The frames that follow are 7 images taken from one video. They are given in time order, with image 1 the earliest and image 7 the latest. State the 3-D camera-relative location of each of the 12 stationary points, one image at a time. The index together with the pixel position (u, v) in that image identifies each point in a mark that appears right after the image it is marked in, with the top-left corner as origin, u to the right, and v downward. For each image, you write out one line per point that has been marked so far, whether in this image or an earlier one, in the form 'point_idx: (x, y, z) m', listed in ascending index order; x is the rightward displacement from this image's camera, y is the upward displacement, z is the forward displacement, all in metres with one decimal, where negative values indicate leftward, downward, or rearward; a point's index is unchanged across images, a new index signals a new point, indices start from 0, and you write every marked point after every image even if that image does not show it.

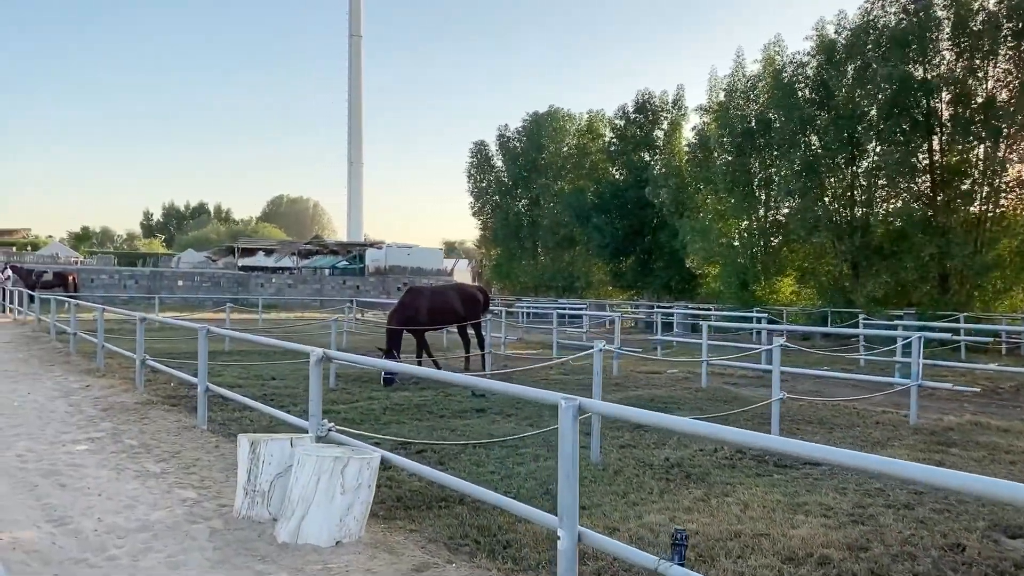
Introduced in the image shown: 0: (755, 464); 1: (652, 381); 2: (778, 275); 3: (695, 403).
0: (+1.5, -1.1, +5.6) m
1: (+1.5, -1.1, +9.9) m
2: (+5.9, +0.3, +19.8) m
3: (+1.7, -1.1, +8.5) m
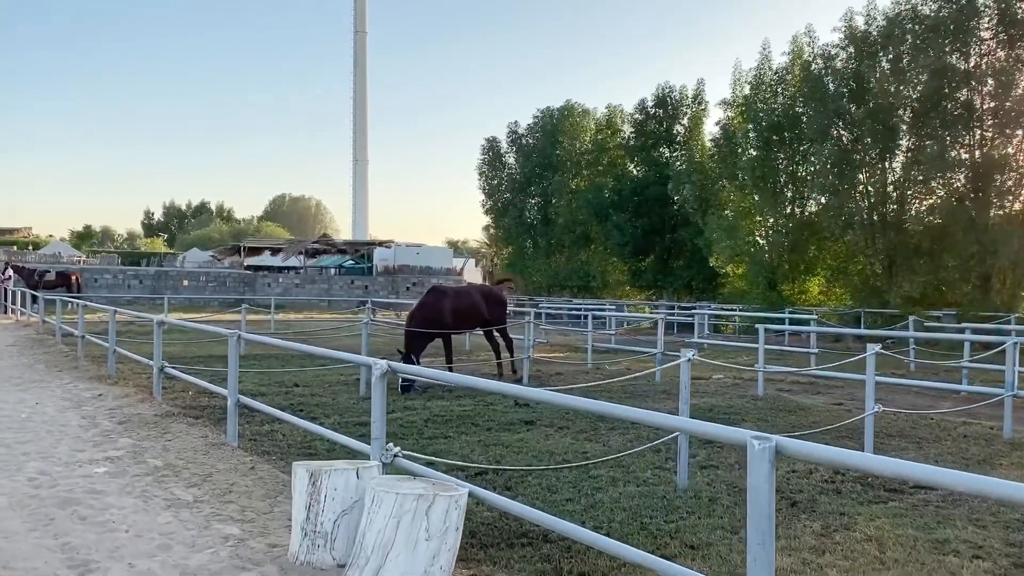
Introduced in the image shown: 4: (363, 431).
0: (+1.9, -1.1, +5.0) m
1: (+2.0, -1.1, +9.3) m
2: (+6.3, +0.3, +19.2) m
3: (+2.1, -1.1, +7.8) m
4: (-1.1, -1.0, +6.7) m
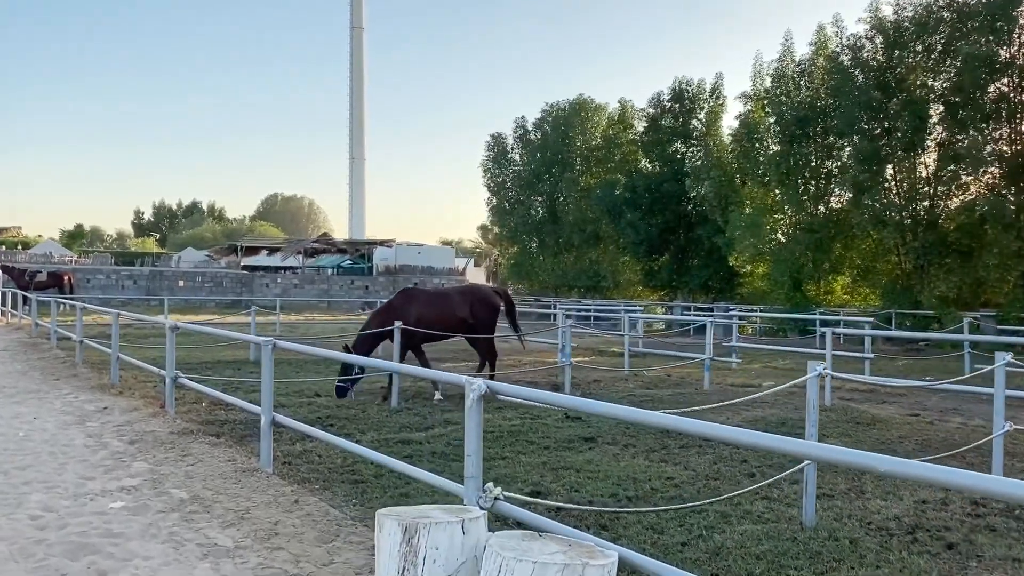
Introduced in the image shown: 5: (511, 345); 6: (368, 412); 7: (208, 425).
0: (+2.3, -1.1, +4.2) m
1: (+2.3, -1.1, +8.6) m
2: (+6.5, +0.3, +18.5) m
3: (+2.5, -1.1, +7.1) m
4: (-0.7, -1.0, +6.0) m
5: (0.0, -0.9, +14.3) m
6: (-1.2, -1.0, +7.5) m
7: (-2.1, -1.0, +6.4) m
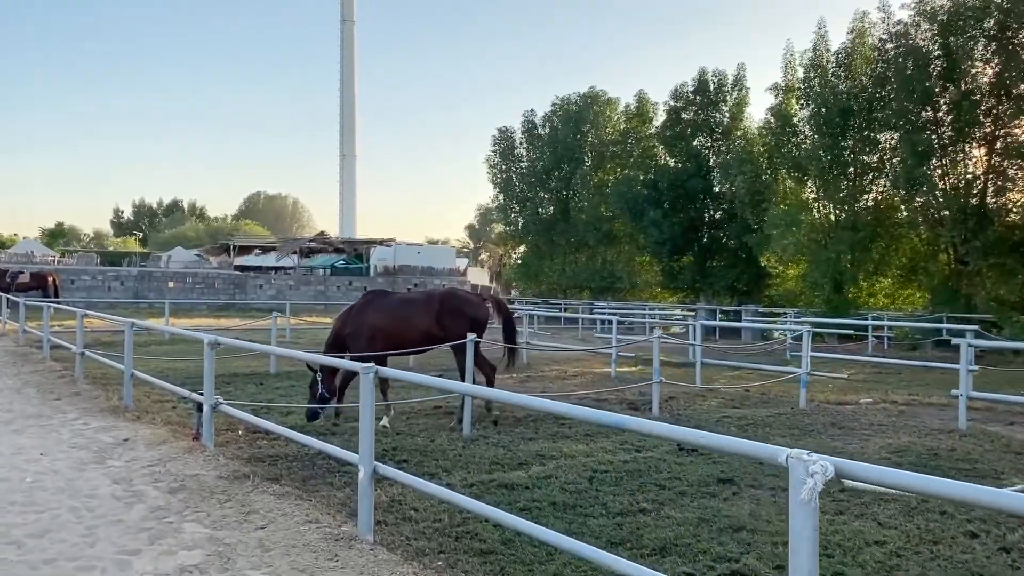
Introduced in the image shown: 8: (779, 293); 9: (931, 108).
0: (+3.1, -1.1, +3.1) m
1: (+3.0, -1.1, +7.5) m
2: (+7.0, +0.2, +17.5) m
3: (+3.2, -1.1, +6.0) m
4: (0.0, -1.1, +4.8) m
5: (+0.5, -0.9, +13.1) m
6: (-0.5, -1.1, +6.3) m
7: (-1.4, -1.0, +5.2) m
8: (+5.8, -0.1, +19.6) m
9: (+7.4, +3.2, +16.1) m
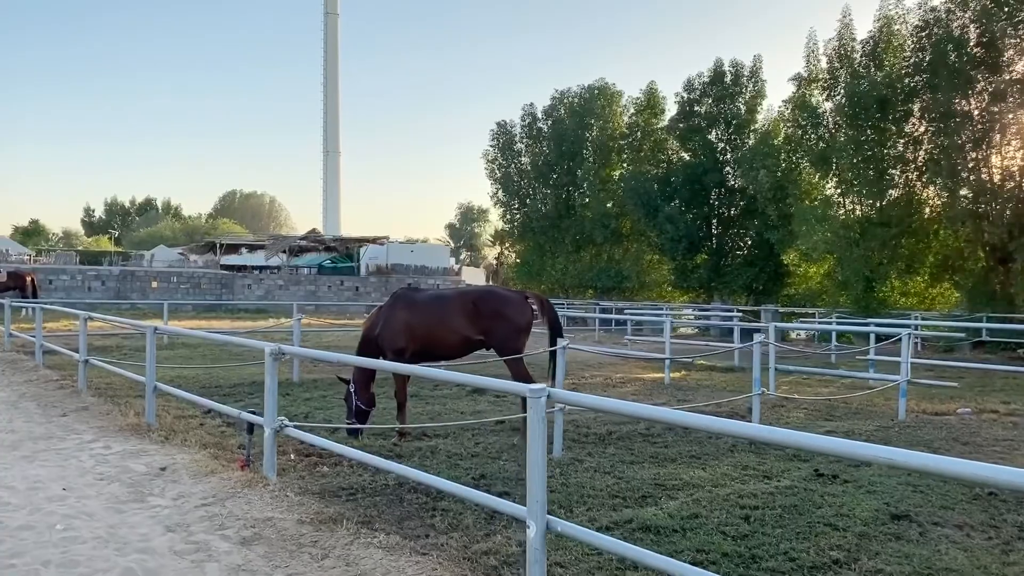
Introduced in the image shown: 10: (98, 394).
0: (+3.8, -1.1, +2.3) m
1: (+3.6, -1.1, +6.6) m
2: (+7.2, +0.3, +16.7) m
3: (+3.8, -1.1, +5.2) m
4: (+0.7, -1.1, +3.9) m
5: (+0.9, -0.9, +12.2) m
6: (+0.1, -1.1, +5.4) m
7: (-0.8, -1.0, +4.3) m
8: (+6.0, -0.1, +18.9) m
9: (+7.7, +3.2, +15.4) m
10: (-3.6, -0.9, +8.0) m
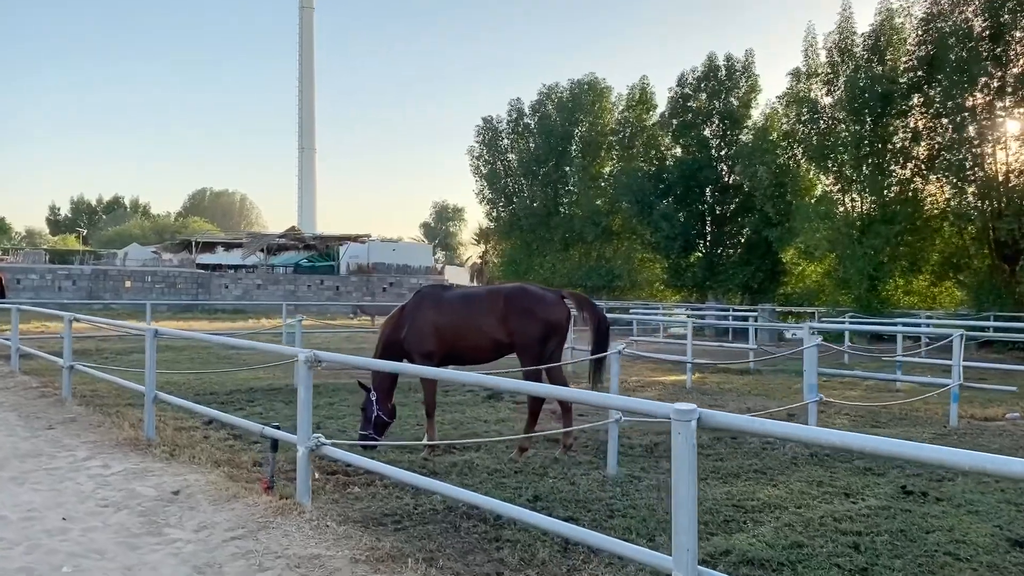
0: (+4.2, -1.1, +1.9) m
1: (+3.8, -1.1, +6.2) m
2: (+7.1, +0.3, +16.4) m
3: (+4.1, -1.1, +4.8) m
4: (+1.0, -1.1, +3.4) m
5: (+1.0, -0.9, +11.7) m
6: (+0.4, -1.0, +4.8) m
7: (-0.5, -1.0, +3.7) m
8: (+5.8, 0.0, +18.5) m
9: (+7.6, +3.2, +15.1) m
10: (-3.4, -0.9, +7.3) m
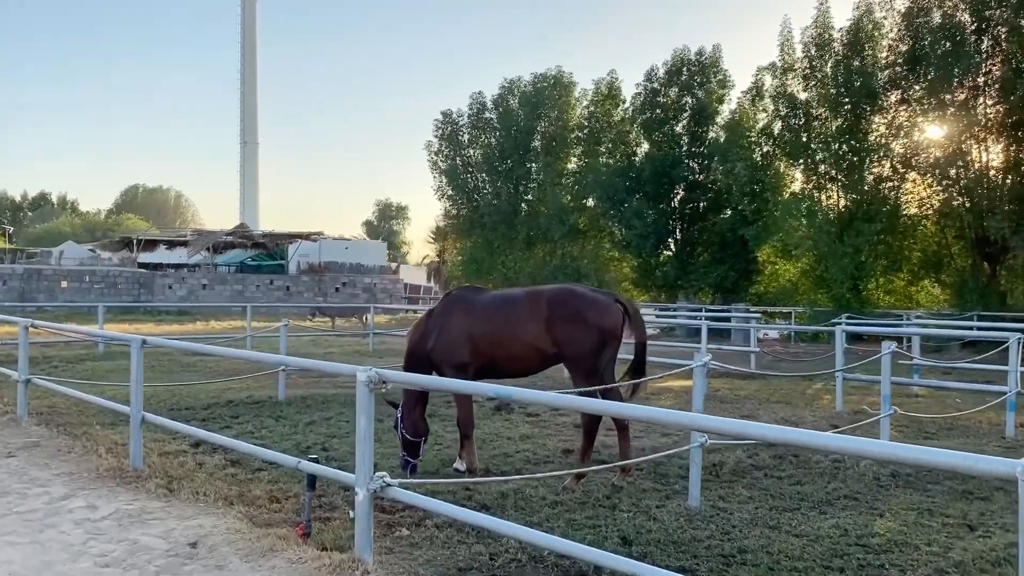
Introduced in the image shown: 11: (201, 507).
0: (+4.7, -1.1, +1.5) m
1: (+4.0, -1.1, +5.7) m
2: (+6.7, +0.3, +16.2) m
3: (+4.4, -1.1, +4.3) m
4: (+1.4, -1.1, +2.7) m
5: (+0.8, -0.9, +11.0) m
6: (+0.7, -1.1, +4.1) m
7: (-0.1, -1.0, +2.9) m
8: (+5.2, 0.0, +18.2) m
9: (+7.2, +3.2, +14.9) m
10: (-3.2, -0.9, +6.3) m
11: (-1.4, -1.0, +4.1) m
